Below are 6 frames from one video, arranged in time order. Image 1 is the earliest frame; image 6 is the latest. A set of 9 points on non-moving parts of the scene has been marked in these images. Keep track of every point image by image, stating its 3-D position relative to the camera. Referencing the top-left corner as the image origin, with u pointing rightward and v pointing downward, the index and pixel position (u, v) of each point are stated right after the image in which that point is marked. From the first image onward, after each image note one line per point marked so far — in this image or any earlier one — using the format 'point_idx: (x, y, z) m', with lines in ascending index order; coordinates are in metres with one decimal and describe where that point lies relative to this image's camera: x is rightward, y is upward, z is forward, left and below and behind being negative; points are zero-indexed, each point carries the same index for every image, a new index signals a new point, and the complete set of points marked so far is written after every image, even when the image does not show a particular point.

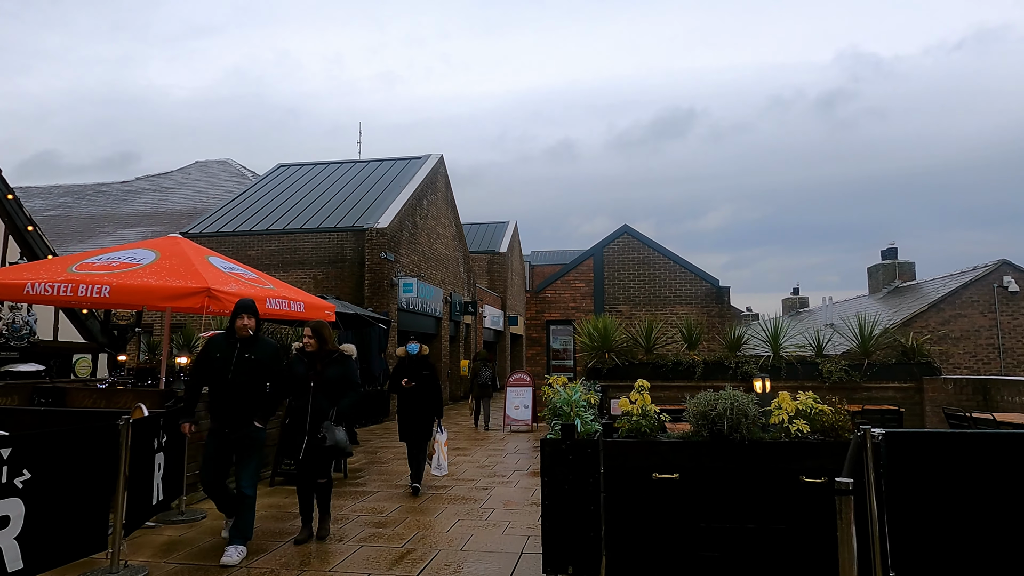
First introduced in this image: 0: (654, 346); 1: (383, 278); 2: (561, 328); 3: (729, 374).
0: (+1.9, -0.8, +10.2) m
1: (-2.8, +0.2, +16.3) m
2: (+1.0, -0.8, +15.2) m
3: (+2.8, -1.1, +9.7) m
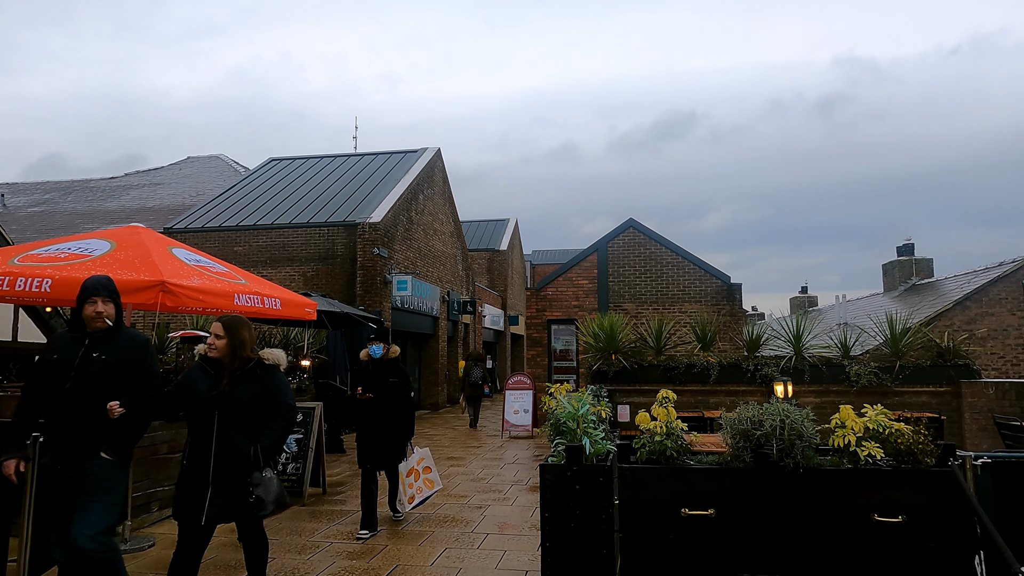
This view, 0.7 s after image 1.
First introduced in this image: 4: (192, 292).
0: (+1.9, -0.7, +9.4) m
1: (-2.8, +0.3, +15.5) m
2: (+1.0, -0.8, +14.4) m
3: (+2.8, -1.1, +8.9) m
4: (-2.7, 0.0, +6.3) m
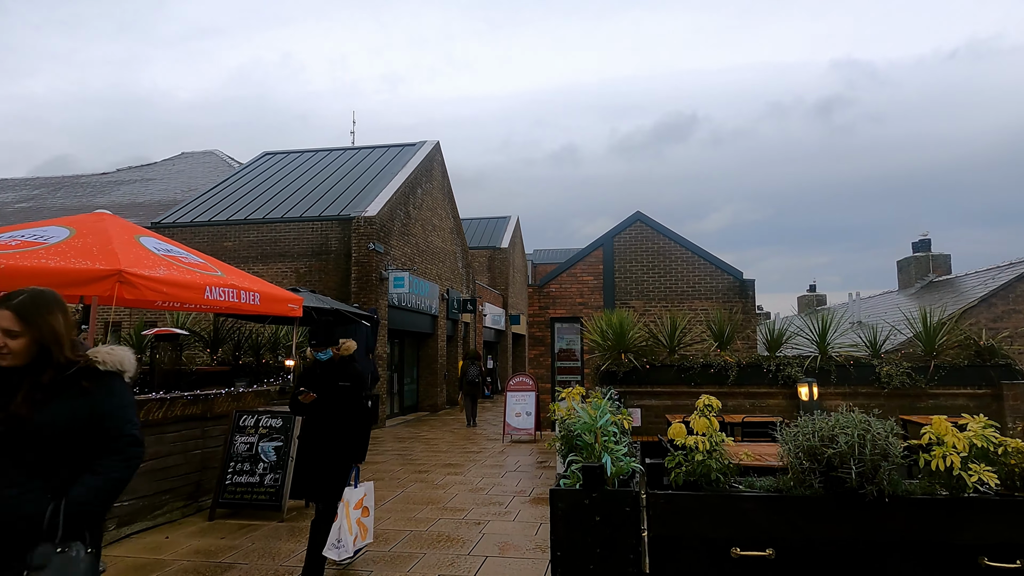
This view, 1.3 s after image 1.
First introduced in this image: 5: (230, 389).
0: (+1.9, -0.7, +8.7) m
1: (-2.8, +0.3, +14.8) m
2: (+1.0, -0.7, +13.7) m
3: (+2.8, -1.0, +8.2) m
4: (-2.7, 0.0, +5.6) m
5: (-2.6, -0.9, +6.8) m
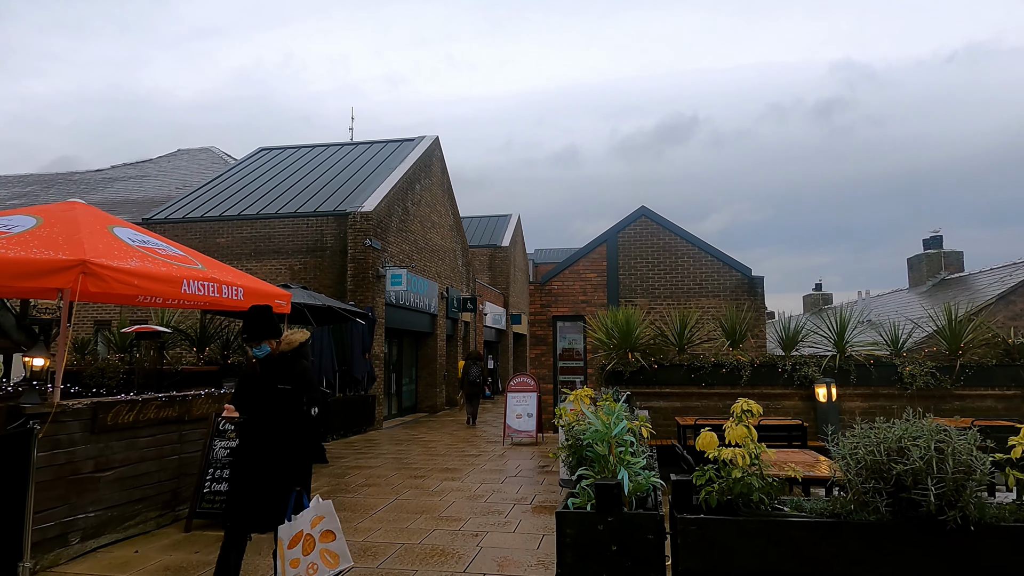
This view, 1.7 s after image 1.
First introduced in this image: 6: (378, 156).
0: (+1.9, -0.6, +8.2) m
1: (-2.8, +0.4, +14.4) m
2: (+1.0, -0.7, +13.2) m
3: (+2.8, -0.9, +7.7) m
4: (-2.7, +0.1, +5.2) m
5: (-2.6, -0.9, +6.3) m
6: (-3.4, +3.4, +19.1) m
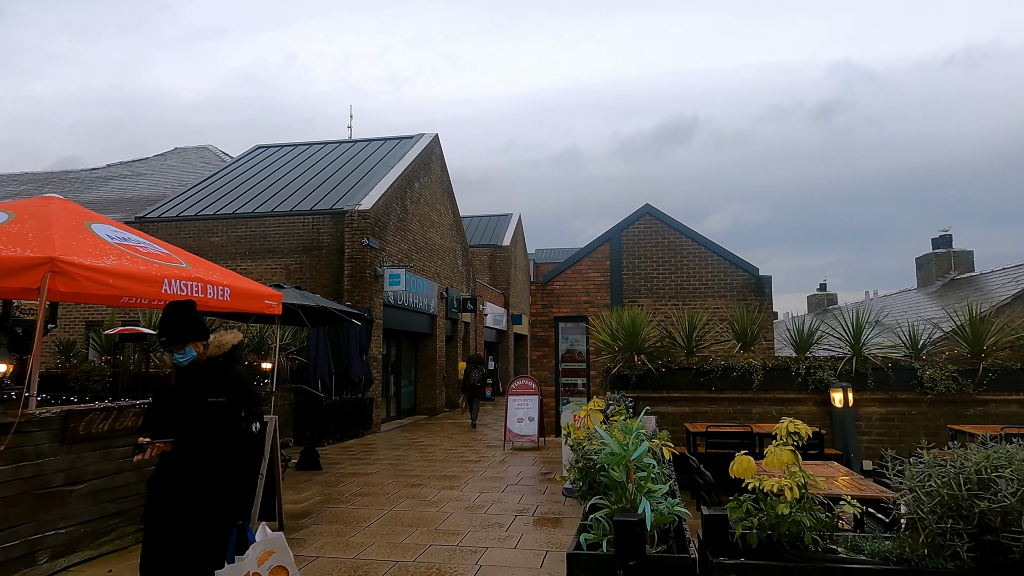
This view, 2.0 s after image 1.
0: (+1.9, -0.6, +7.9) m
1: (-2.8, +0.4, +14.1) m
2: (+1.0, -0.7, +12.9) m
3: (+2.8, -0.9, +7.4) m
4: (-2.7, +0.1, +4.8) m
5: (-2.5, -0.9, +6.0) m
6: (-3.4, +3.4, +18.8) m
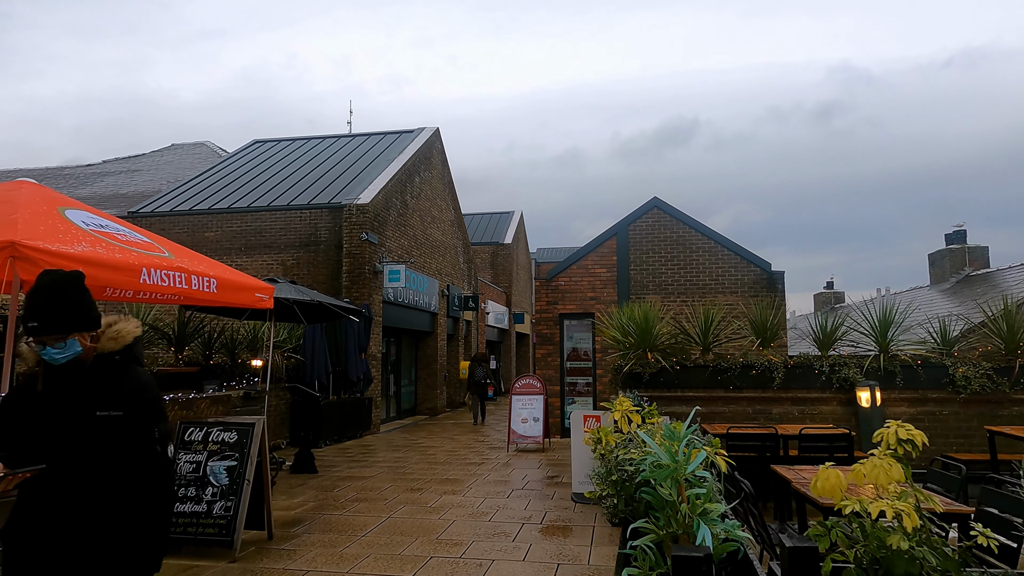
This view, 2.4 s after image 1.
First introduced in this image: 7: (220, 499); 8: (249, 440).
0: (+2.0, -0.5, +7.5) m
1: (-2.7, +0.4, +13.6) m
2: (+1.1, -0.6, +12.5) m
3: (+2.9, -0.9, +7.0) m
4: (-2.6, +0.2, +4.4) m
5: (-2.5, -0.8, +5.6) m
6: (-3.4, +3.4, +18.4) m
7: (-1.9, -1.4, +4.9) m
8: (-1.8, -1.0, +5.1) m
